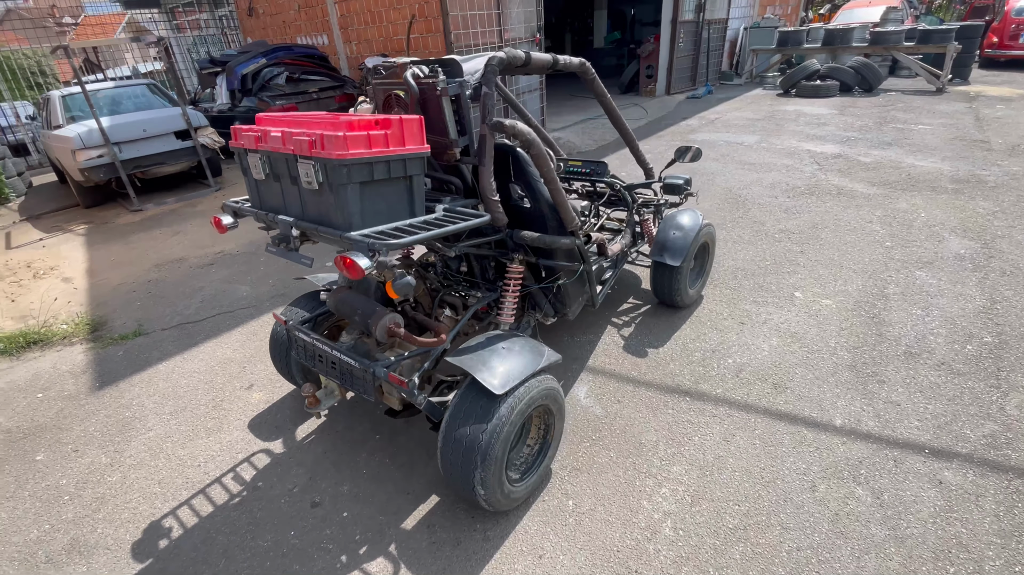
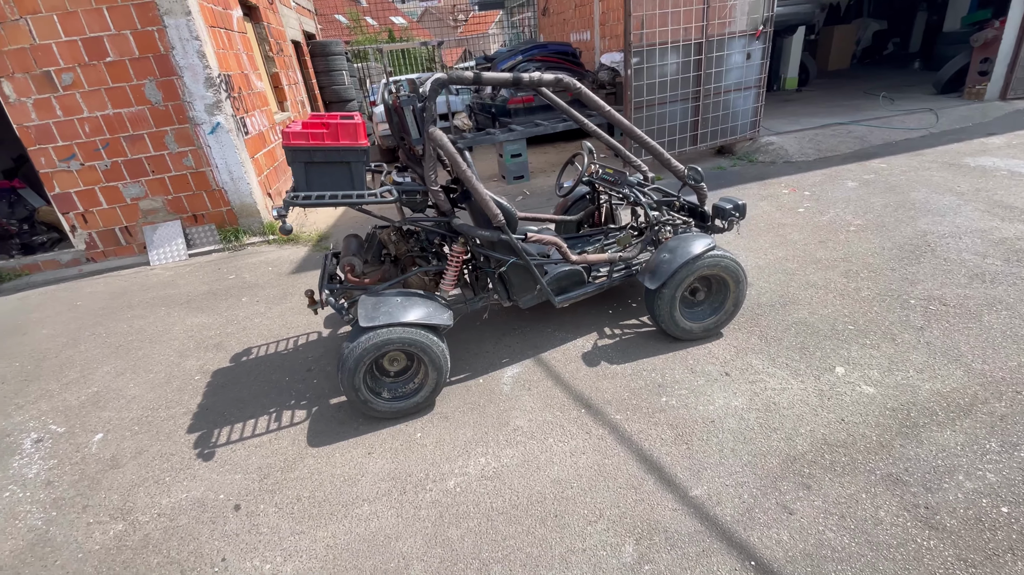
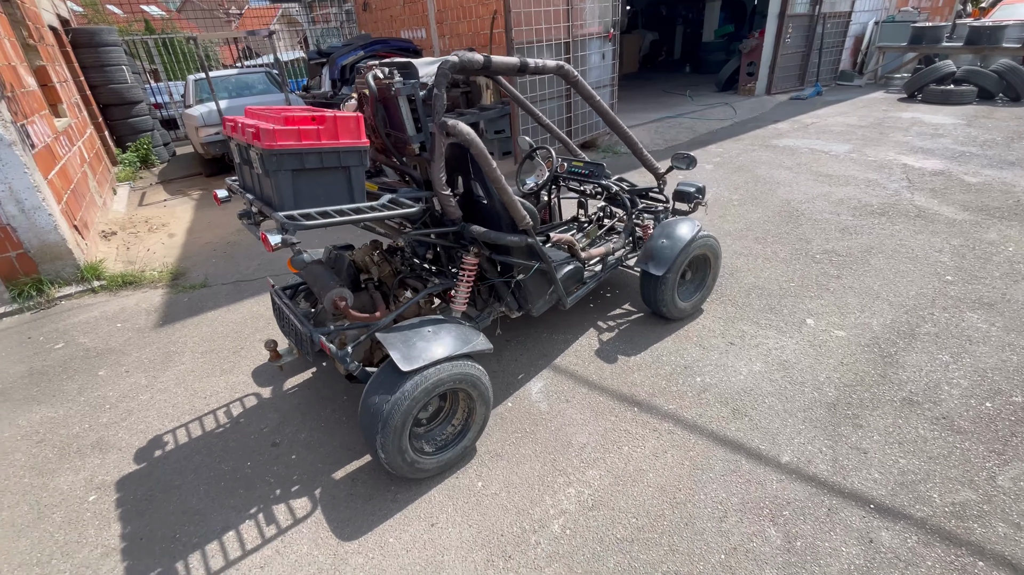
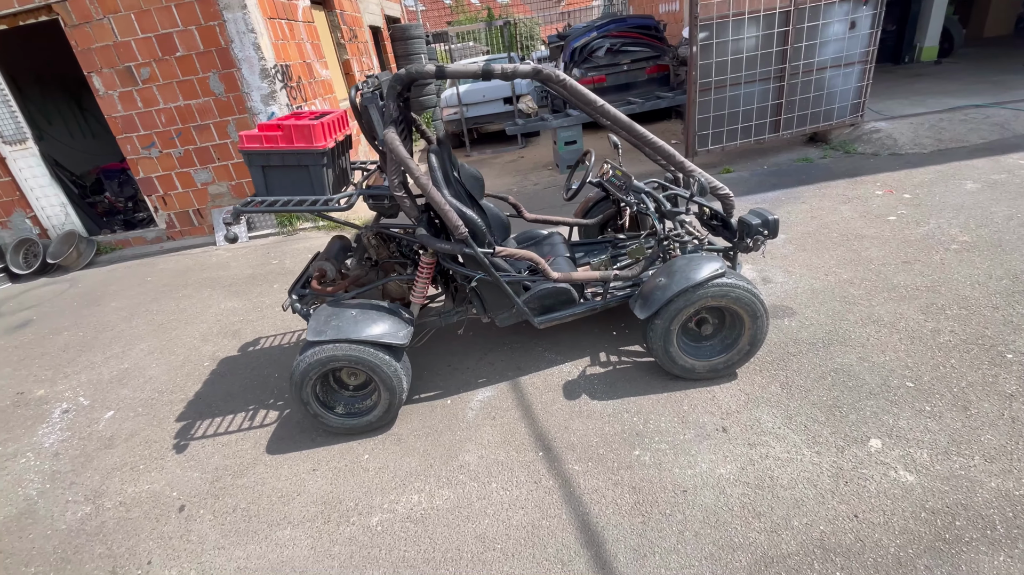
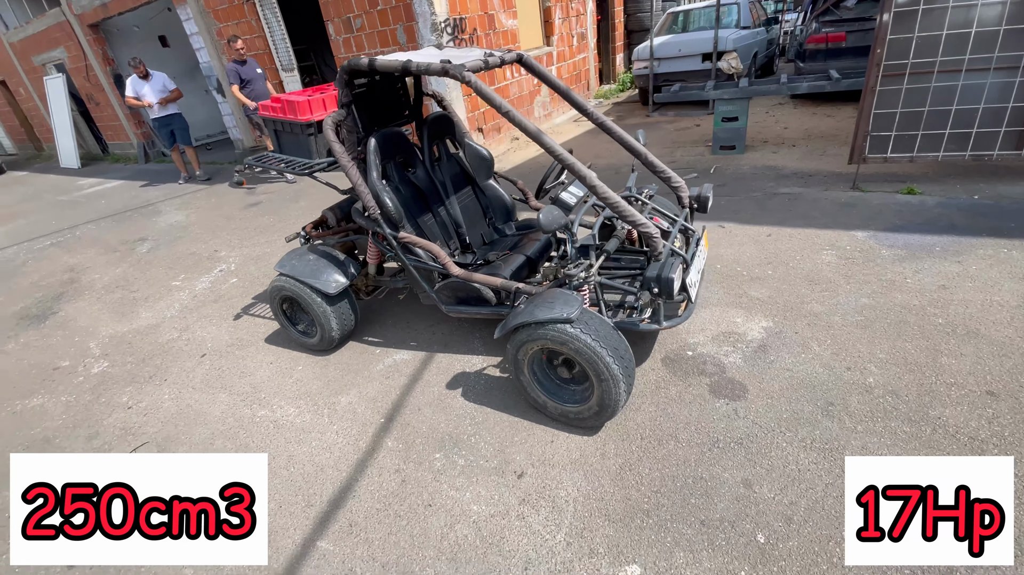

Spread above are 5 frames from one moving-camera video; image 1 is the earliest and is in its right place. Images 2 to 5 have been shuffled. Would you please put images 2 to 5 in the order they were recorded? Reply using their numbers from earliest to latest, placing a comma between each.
3, 2, 4, 5
